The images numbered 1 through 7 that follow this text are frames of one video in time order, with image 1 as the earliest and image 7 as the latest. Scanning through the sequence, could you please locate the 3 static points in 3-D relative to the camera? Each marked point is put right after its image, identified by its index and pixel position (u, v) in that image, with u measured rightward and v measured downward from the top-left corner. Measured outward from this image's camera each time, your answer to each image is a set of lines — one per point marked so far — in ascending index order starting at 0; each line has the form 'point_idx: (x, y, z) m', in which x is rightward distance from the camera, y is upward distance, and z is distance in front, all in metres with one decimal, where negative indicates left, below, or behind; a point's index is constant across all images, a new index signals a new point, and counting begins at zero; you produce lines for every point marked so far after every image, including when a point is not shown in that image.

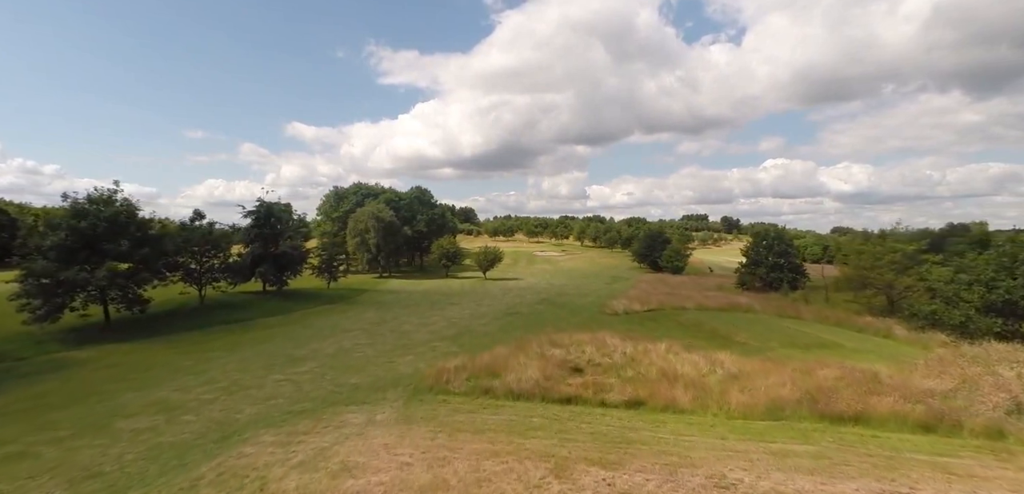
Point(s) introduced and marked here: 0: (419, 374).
0: (-3.3, -4.5, +19.1) m
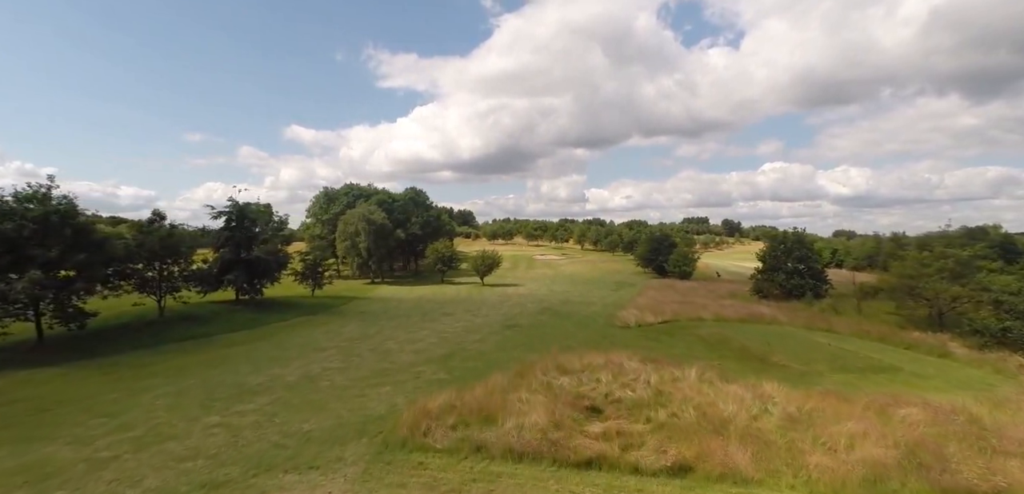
0: (-3.3, -4.7, +15.0) m
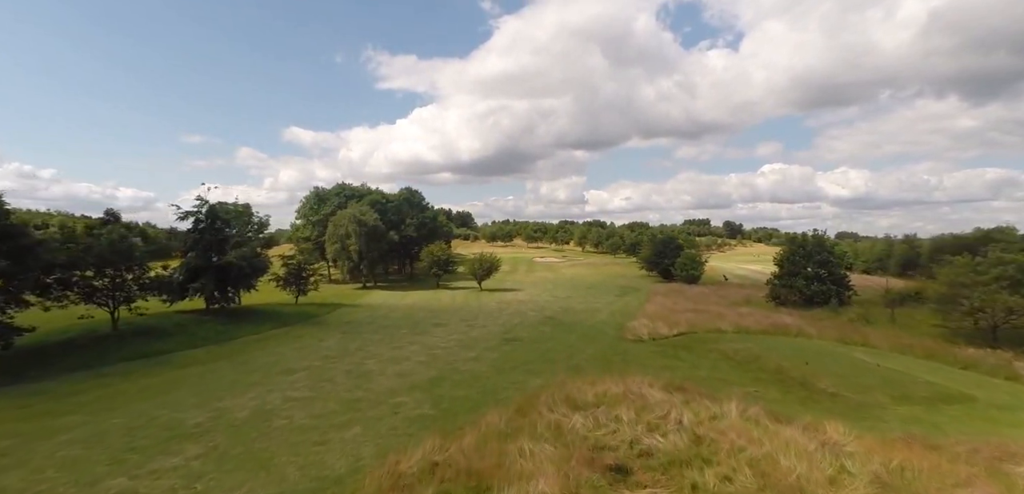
0: (-3.3, -4.9, +11.4) m
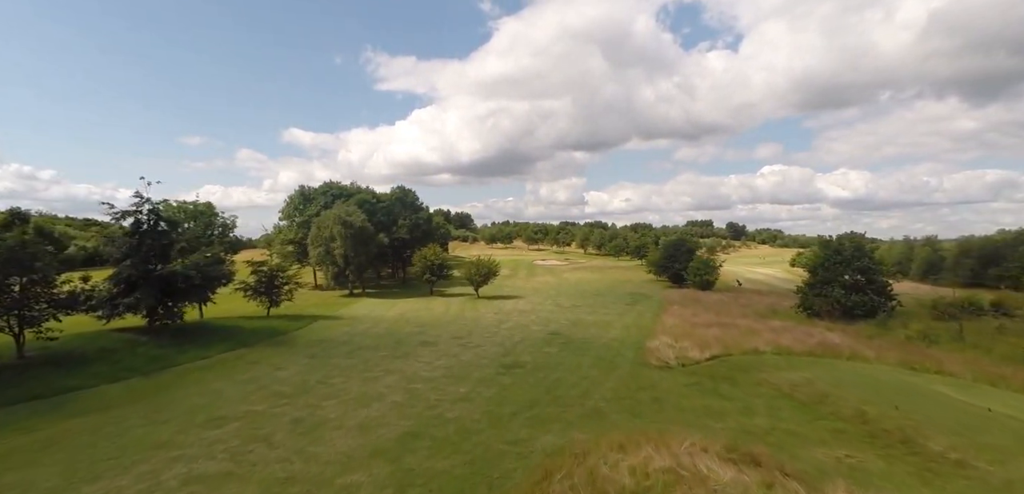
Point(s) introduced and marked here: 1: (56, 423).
0: (-3.3, -5.2, +5.9) m
1: (-14.2, -5.4, +16.9) m
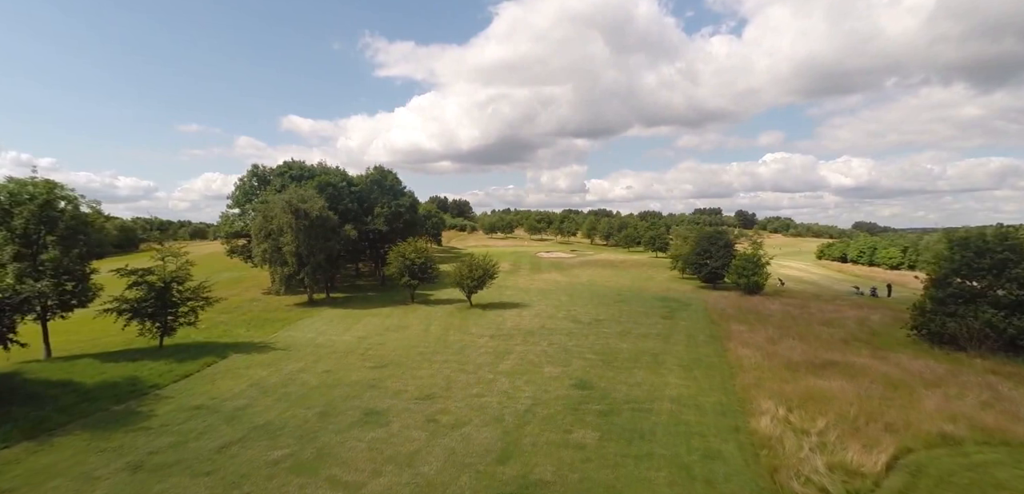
0: (-3.2, -6.0, -7.2) m
1: (-14.1, -6.0, +3.8) m
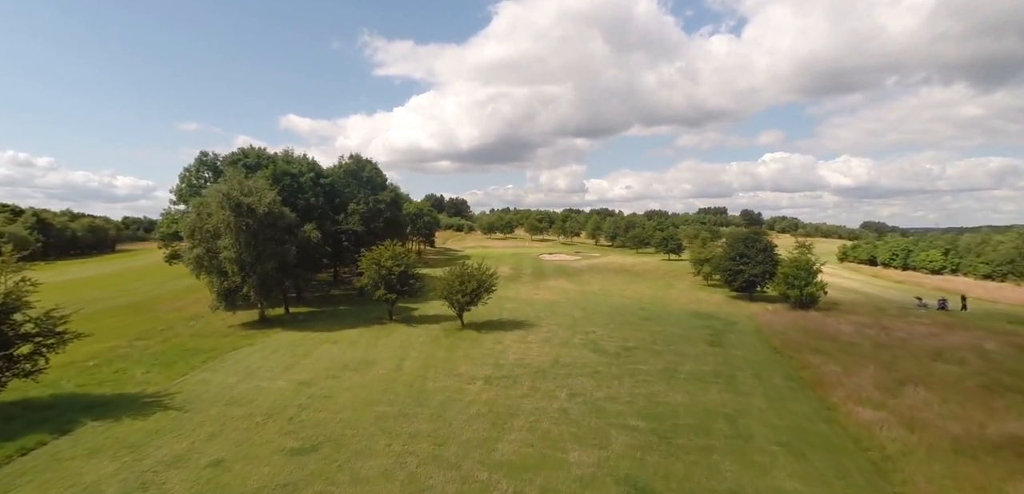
0: (-2.9, -6.4, -17.0) m
1: (-13.9, -6.4, -6.0) m
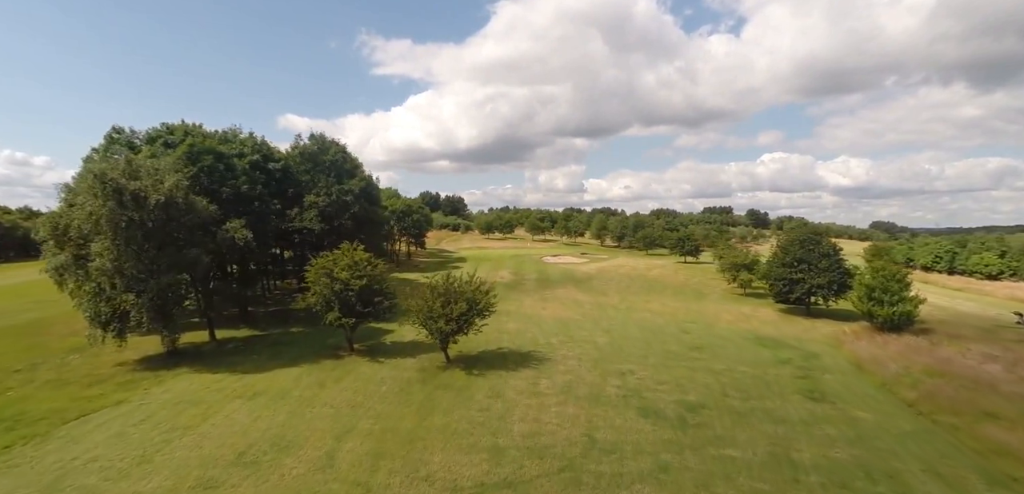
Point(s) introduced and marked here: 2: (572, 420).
0: (-2.5, -6.6, -27.8) m
1: (-13.5, -6.6, -16.8) m
2: (+2.2, -6.1, +19.4) m
